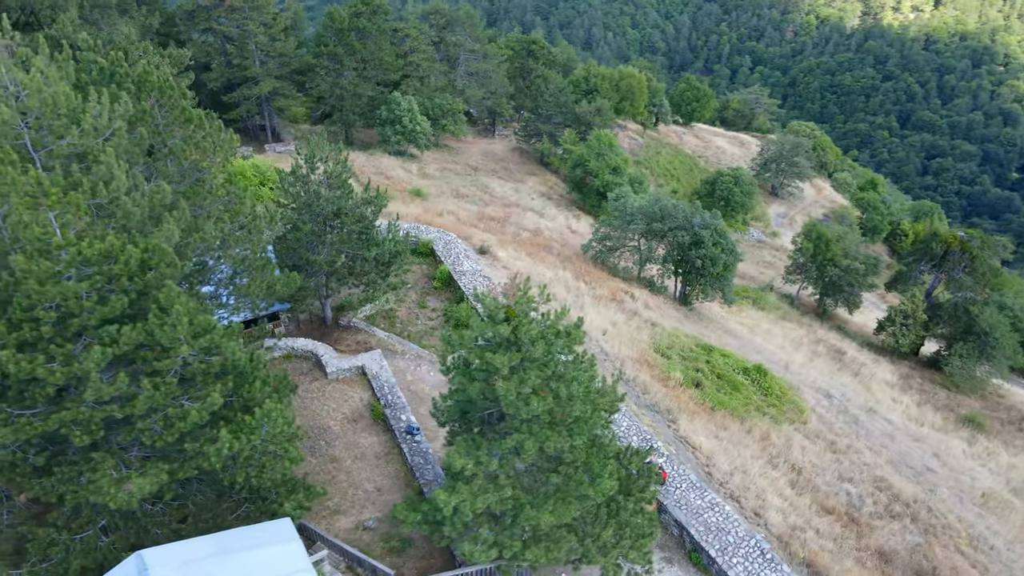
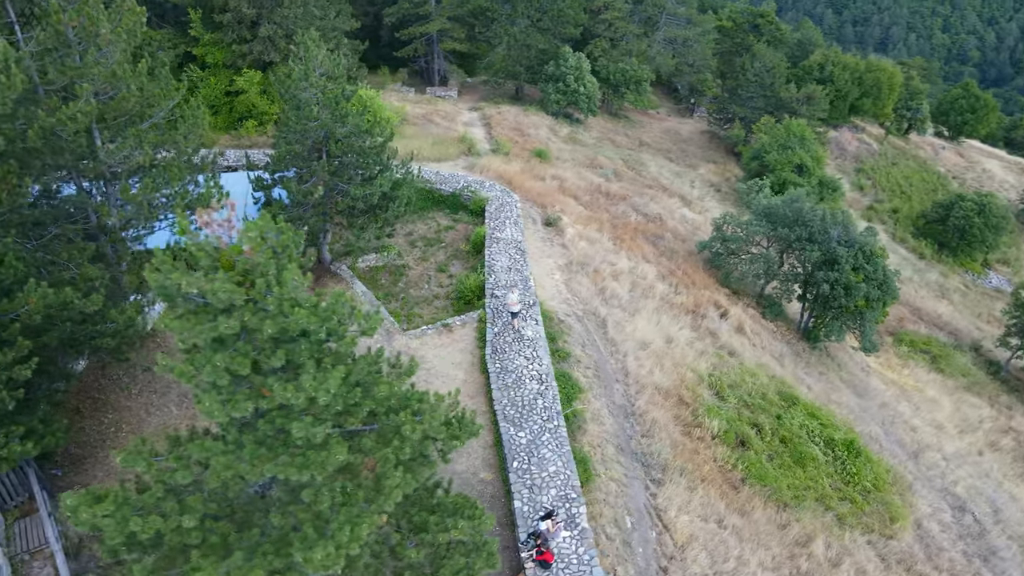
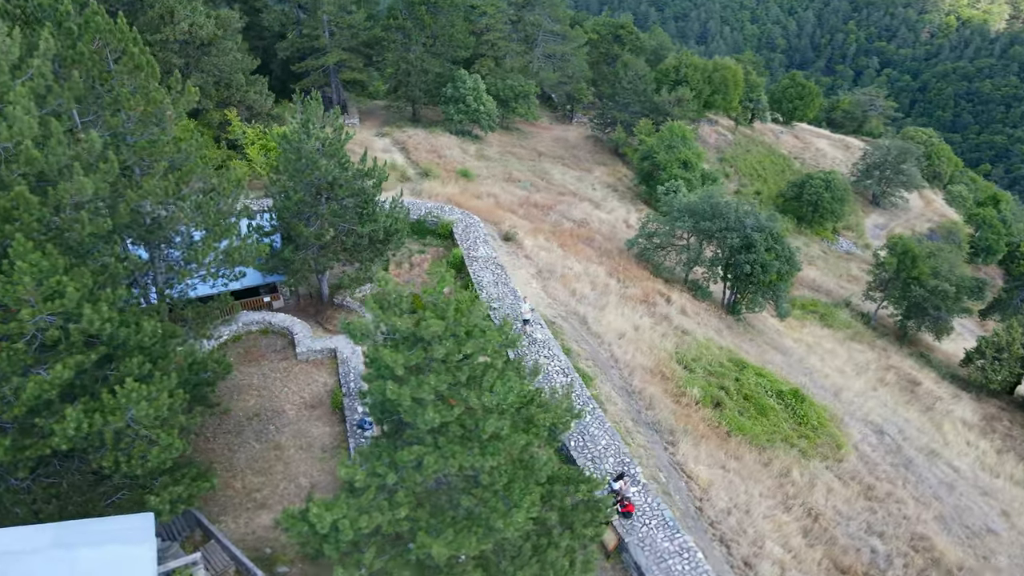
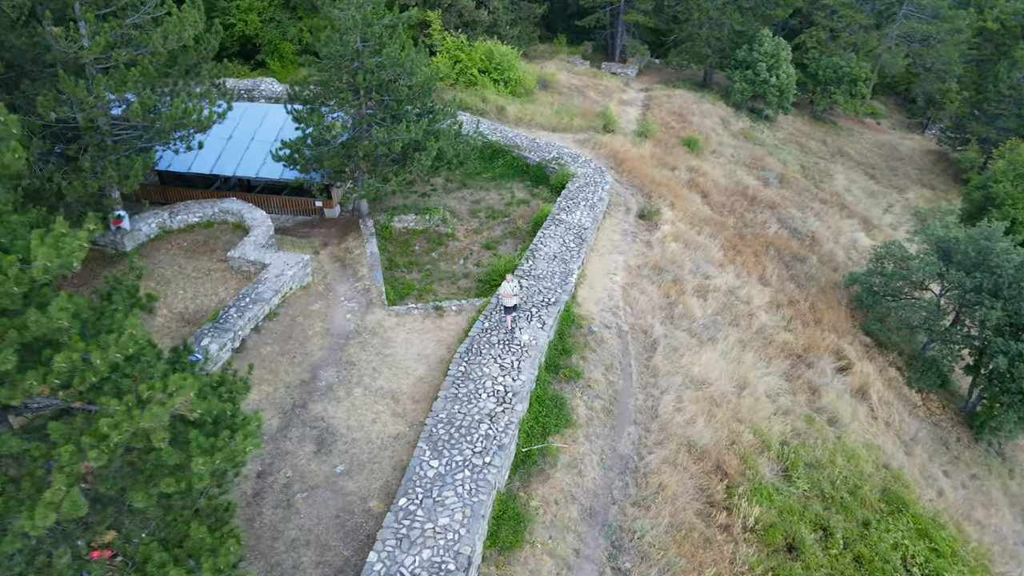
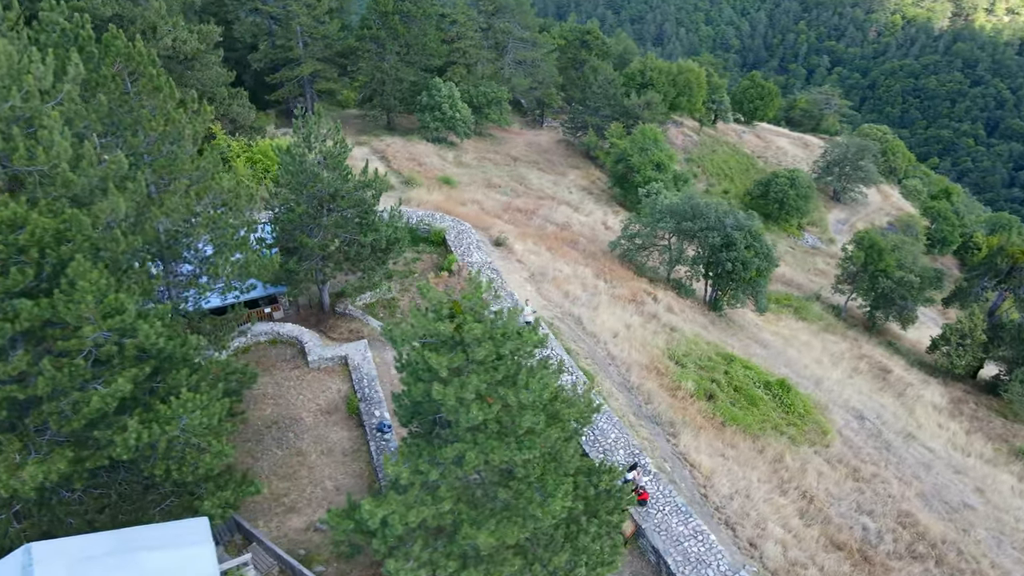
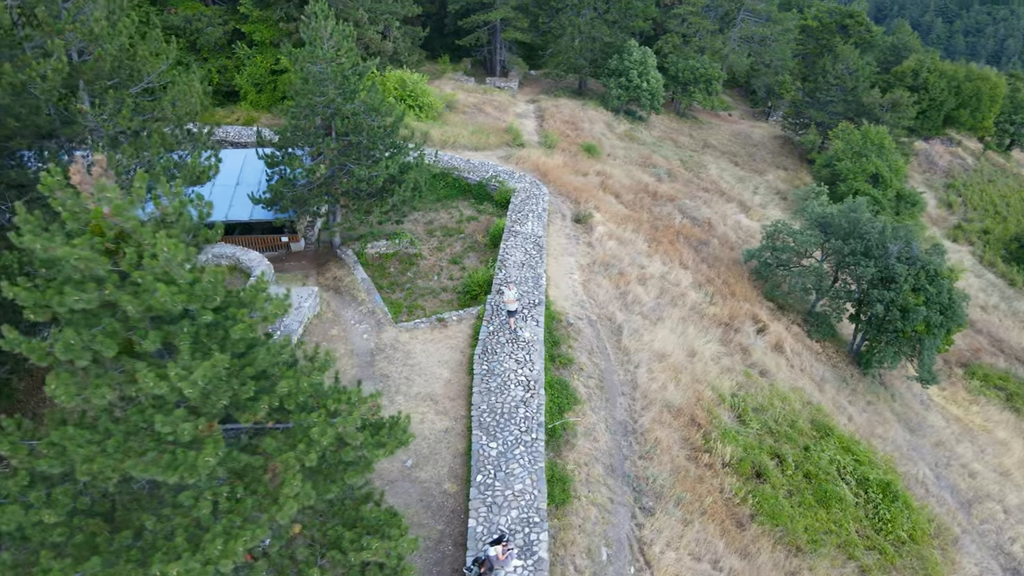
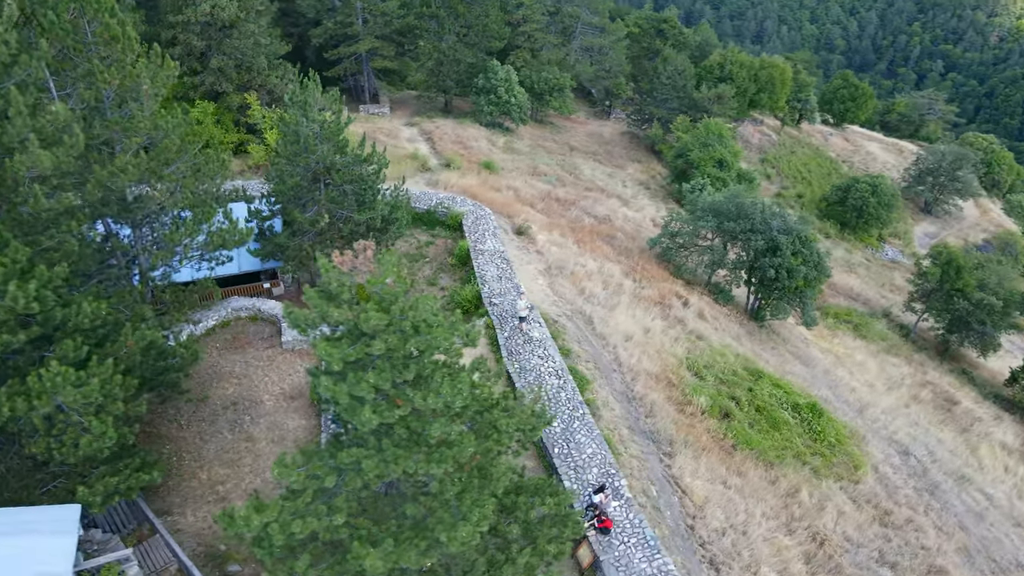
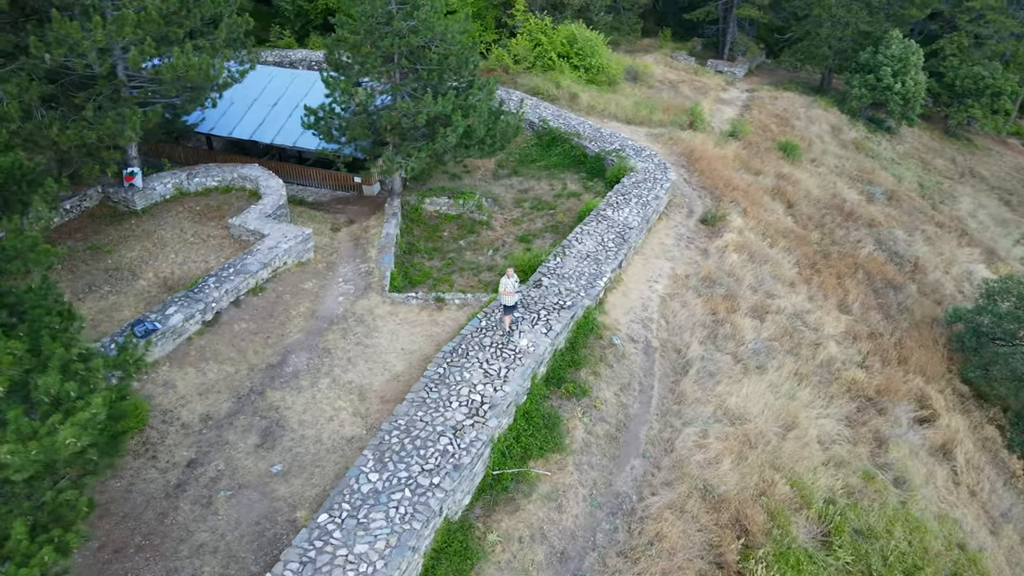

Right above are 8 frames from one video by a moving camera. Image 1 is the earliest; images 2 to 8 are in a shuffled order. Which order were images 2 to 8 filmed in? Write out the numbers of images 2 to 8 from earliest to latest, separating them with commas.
5, 3, 7, 2, 6, 4, 8
